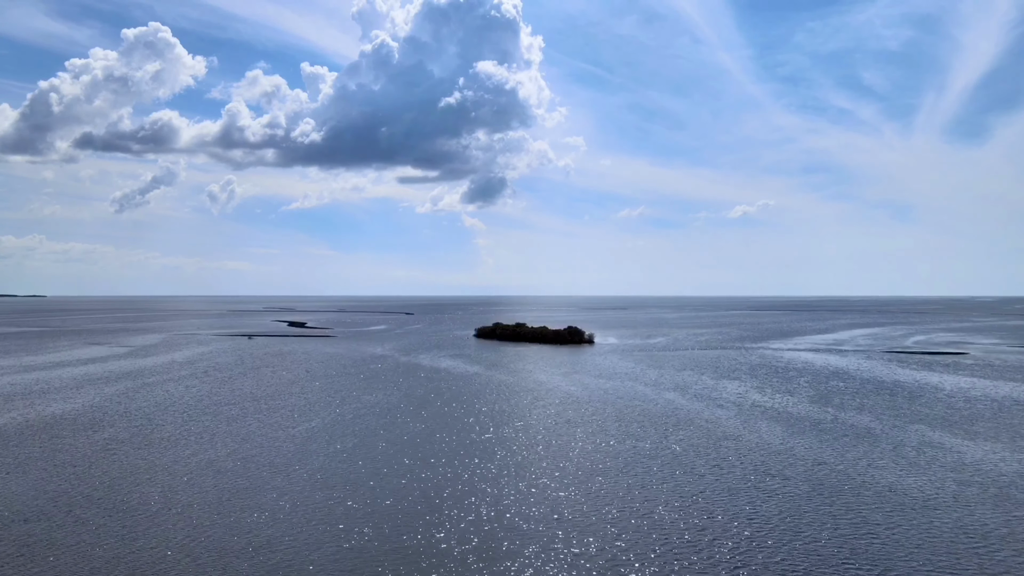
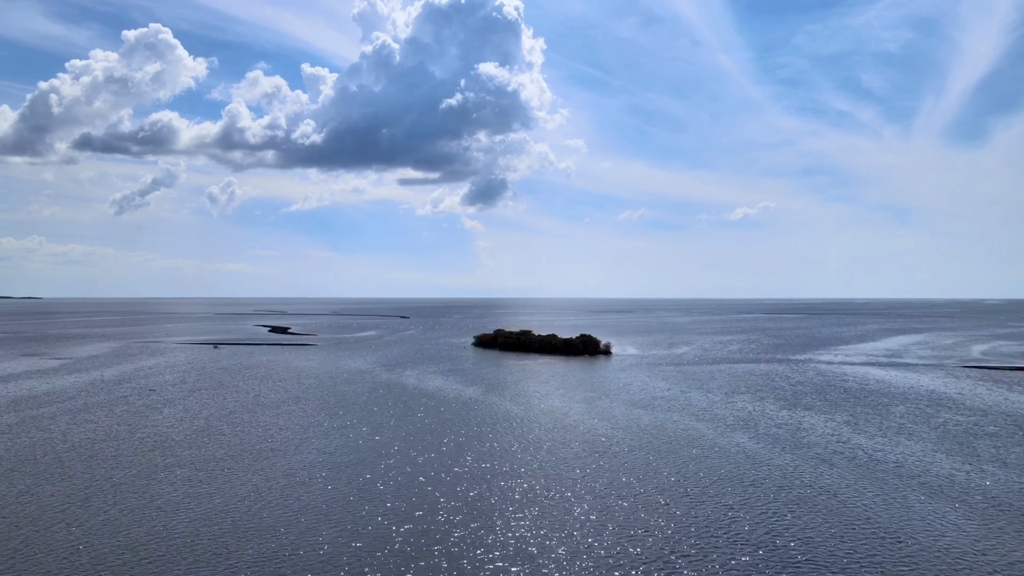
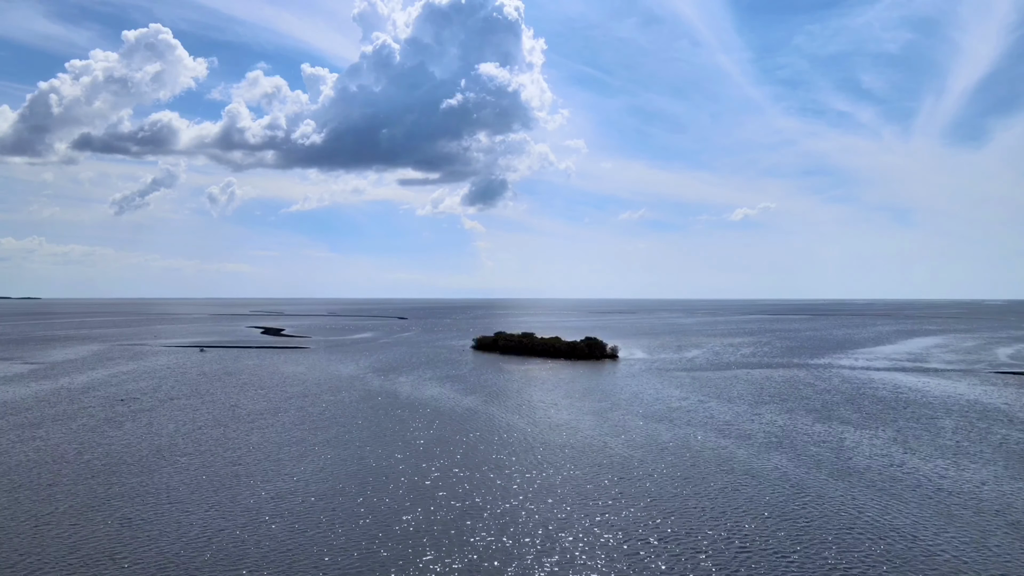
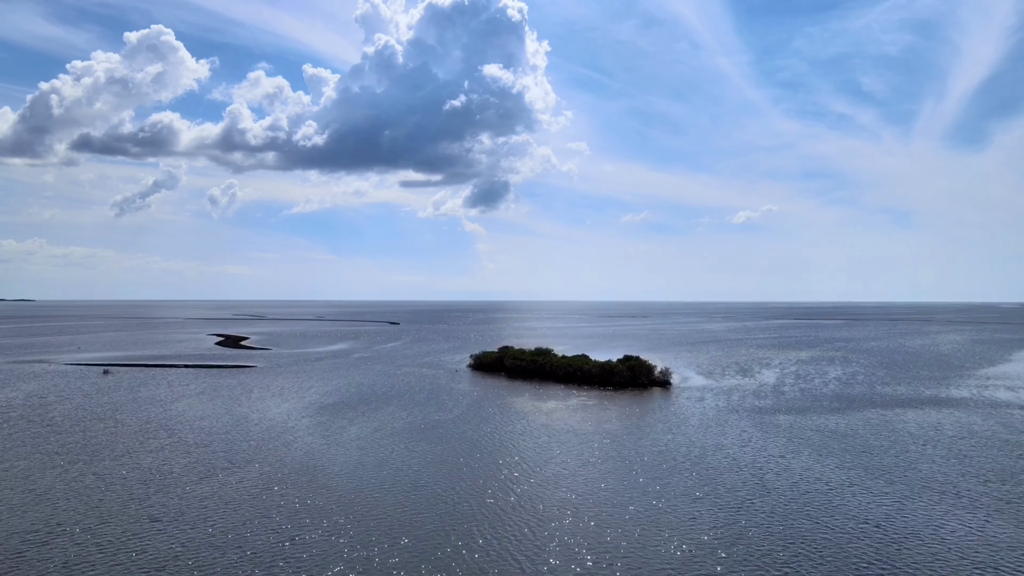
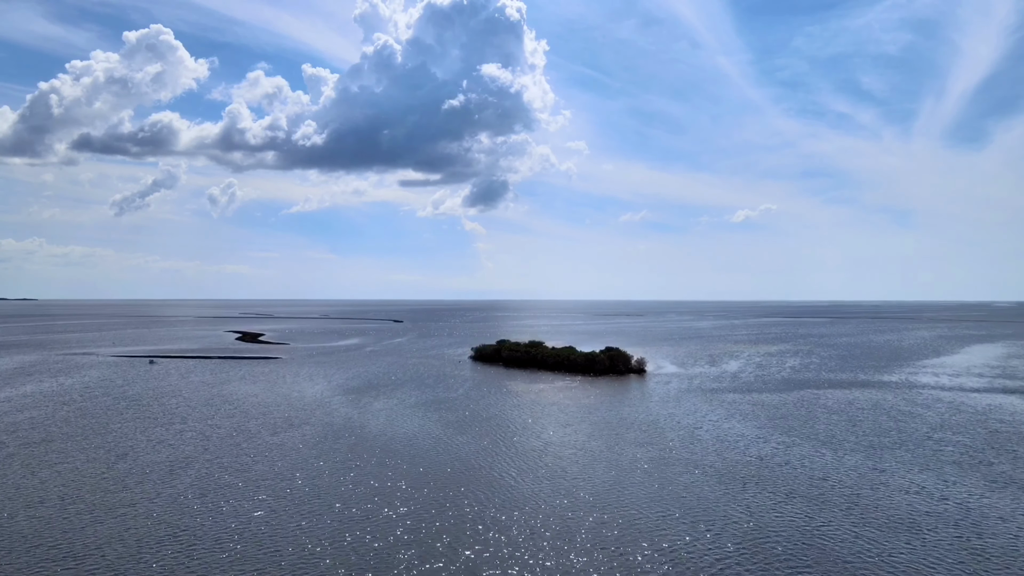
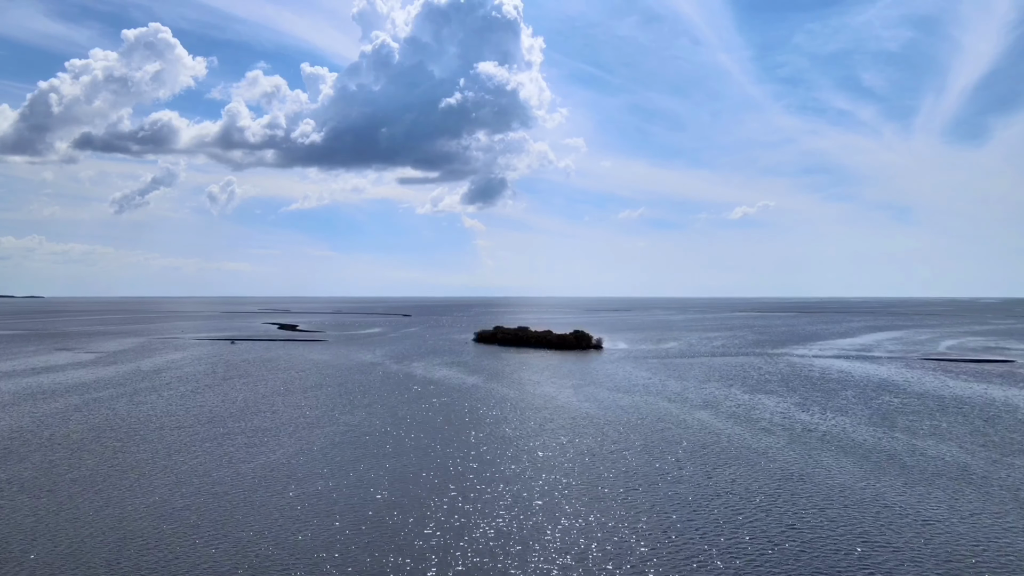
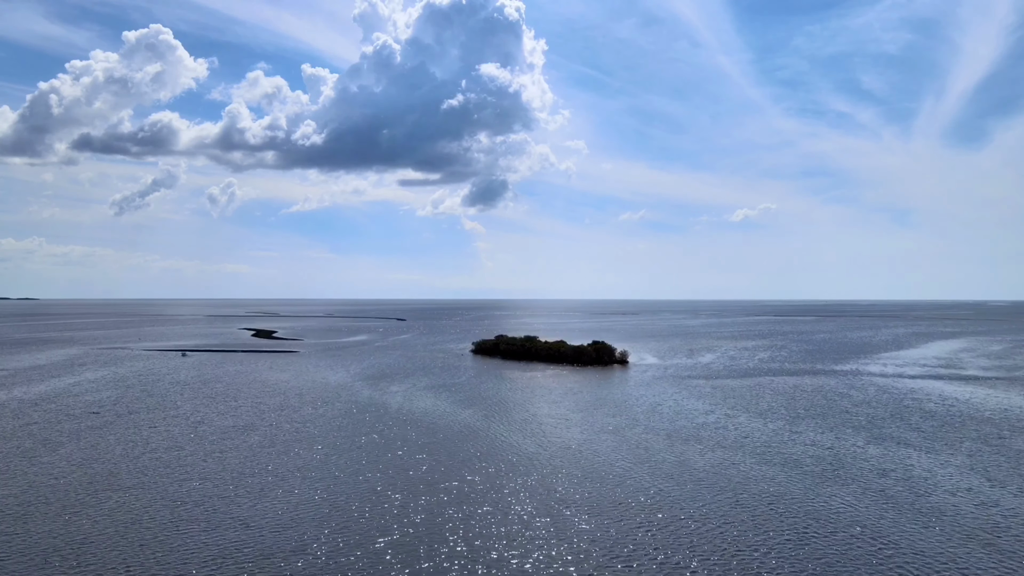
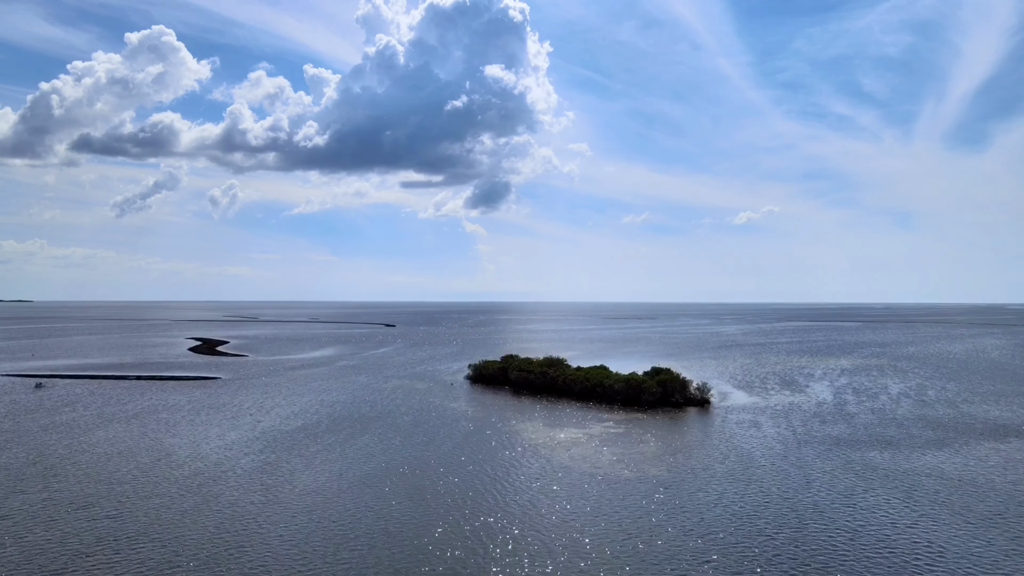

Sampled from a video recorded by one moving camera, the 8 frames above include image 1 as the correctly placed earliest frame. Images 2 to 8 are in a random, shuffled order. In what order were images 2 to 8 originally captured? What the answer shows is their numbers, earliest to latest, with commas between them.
6, 2, 3, 7, 5, 4, 8
